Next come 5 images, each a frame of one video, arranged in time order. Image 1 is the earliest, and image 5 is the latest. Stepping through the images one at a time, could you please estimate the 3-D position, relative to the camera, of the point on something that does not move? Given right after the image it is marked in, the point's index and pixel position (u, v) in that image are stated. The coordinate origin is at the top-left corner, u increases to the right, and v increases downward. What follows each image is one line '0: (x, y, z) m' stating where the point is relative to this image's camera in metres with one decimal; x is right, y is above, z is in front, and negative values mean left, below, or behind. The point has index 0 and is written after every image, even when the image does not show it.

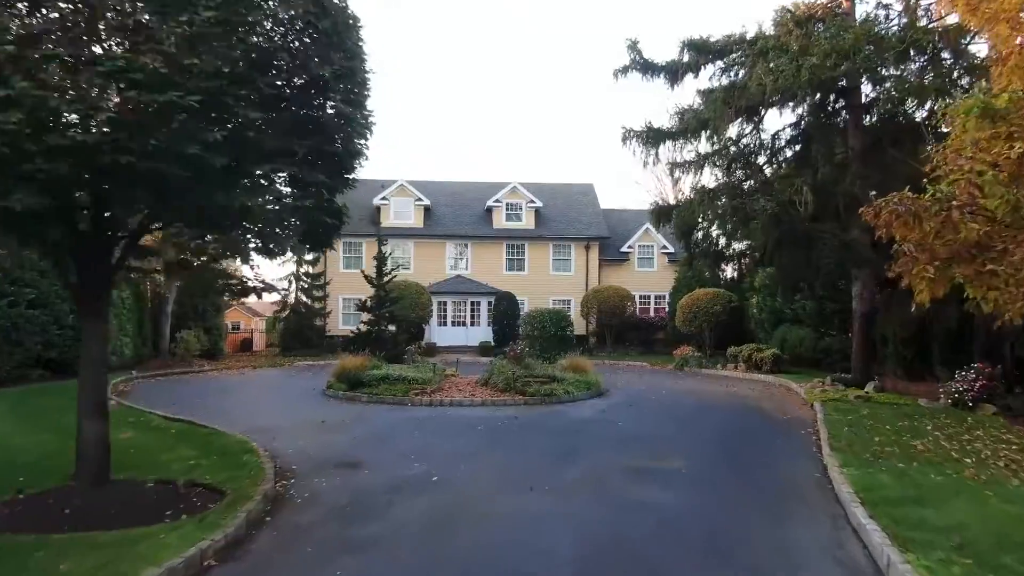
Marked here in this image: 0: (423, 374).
0: (-1.7, -1.6, +14.0) m
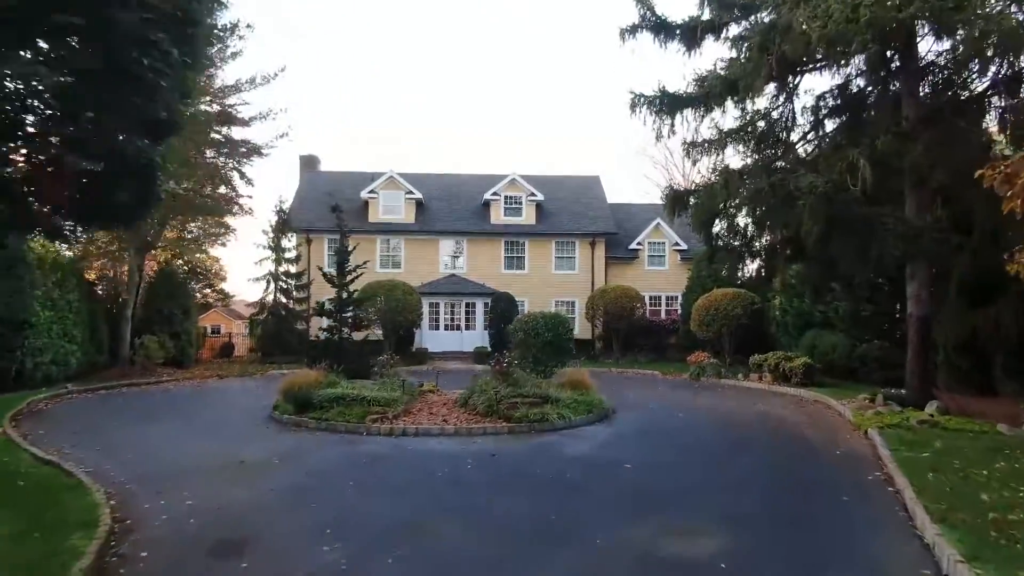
0: (-1.9, -1.6, +11.5) m
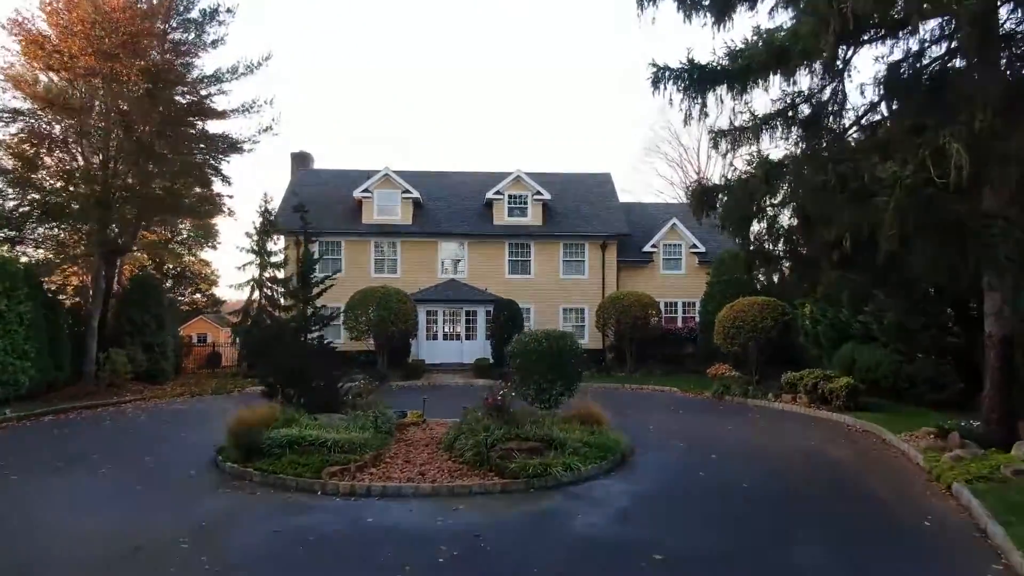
0: (-1.9, -1.8, +9.5) m
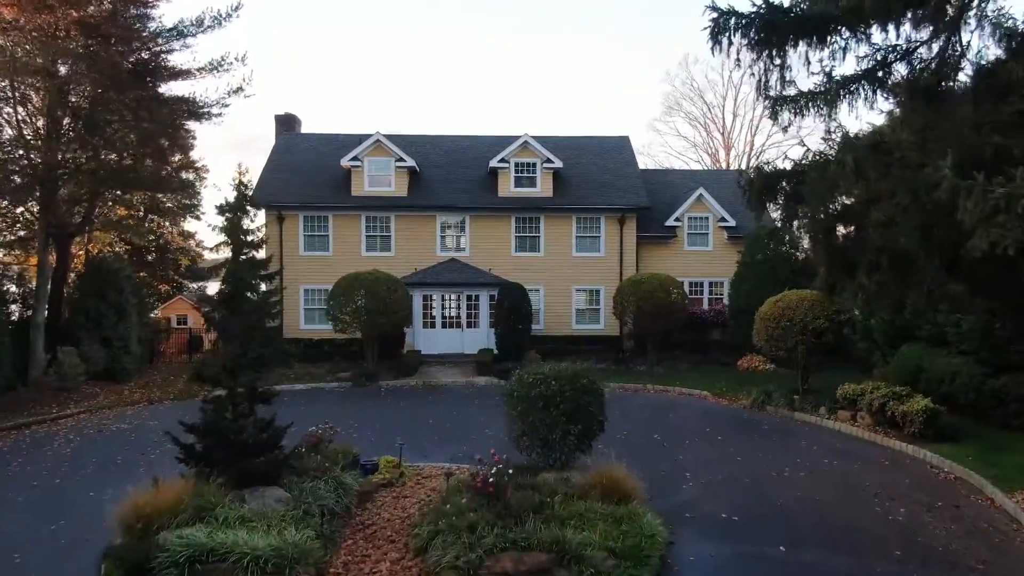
0: (-2.0, -2.2, +6.9) m
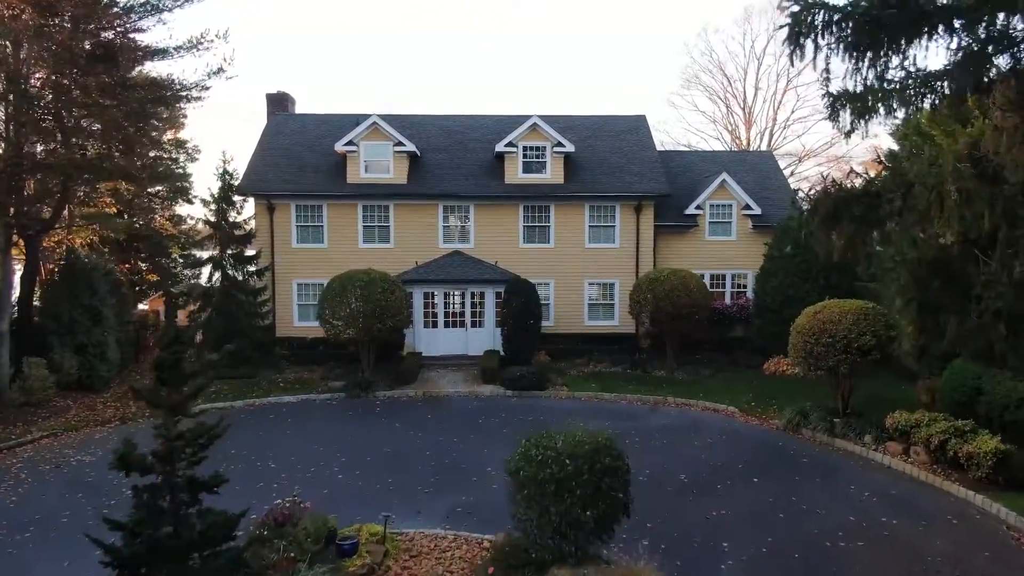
0: (-1.9, -2.8, +5.3) m
